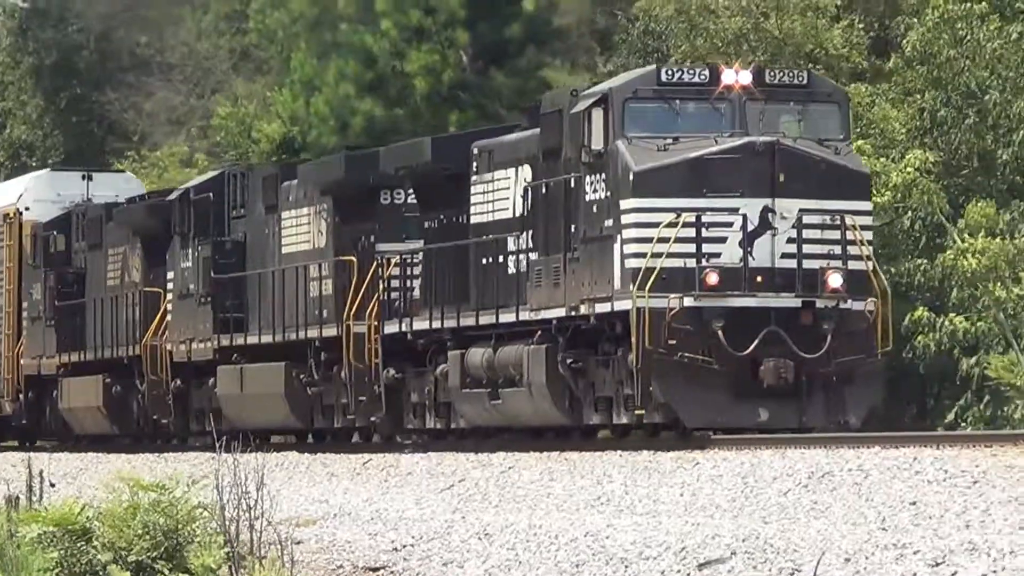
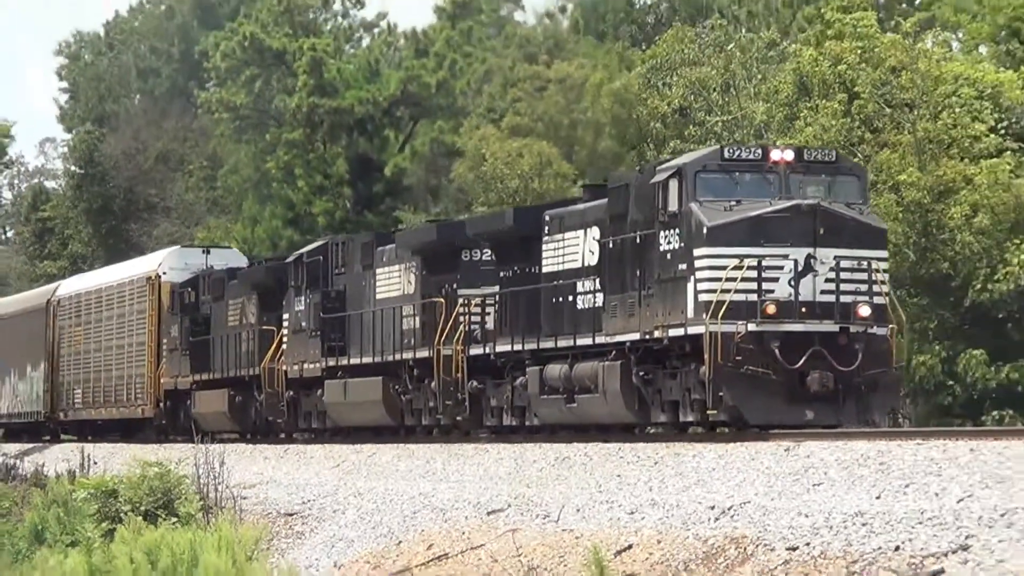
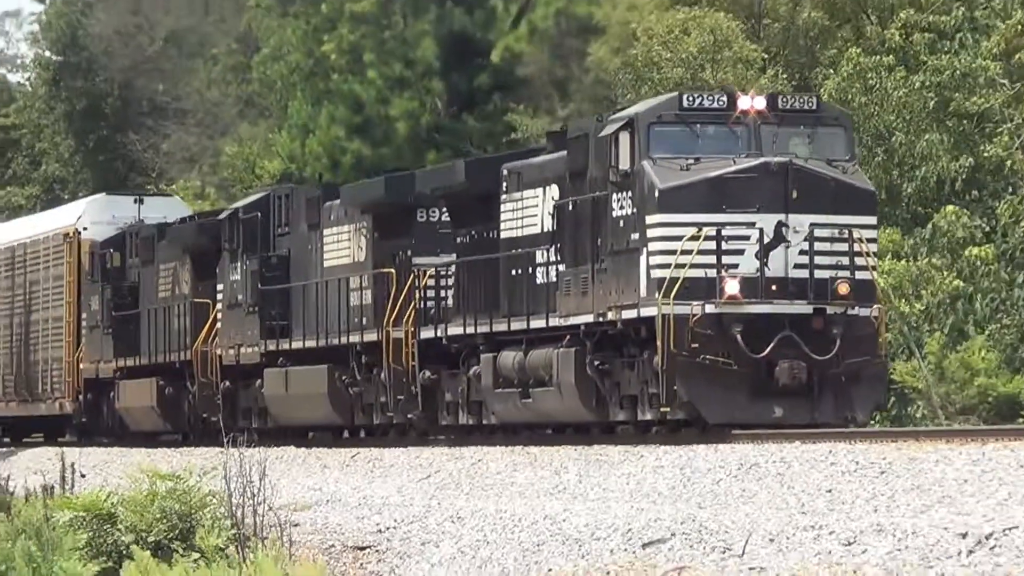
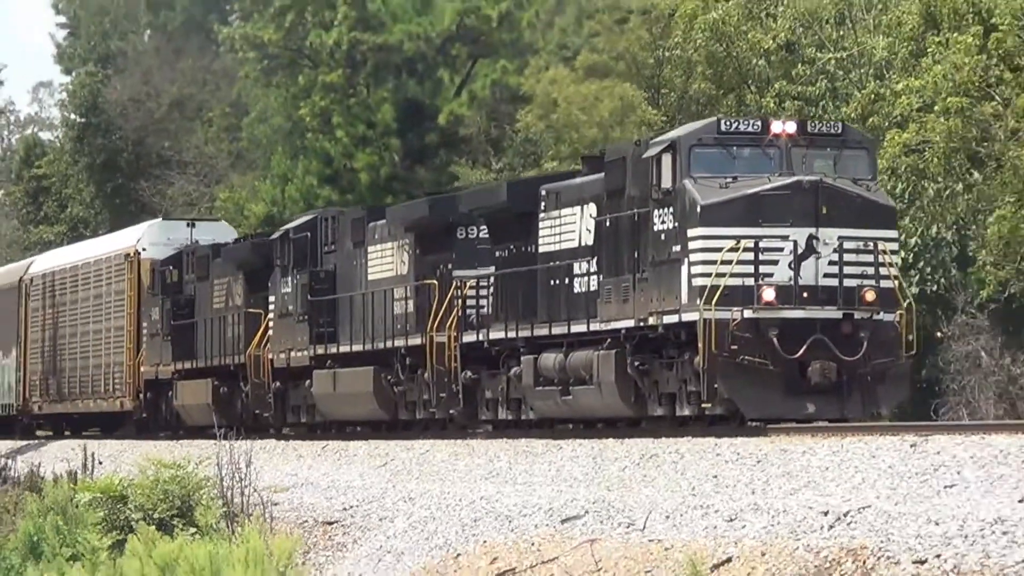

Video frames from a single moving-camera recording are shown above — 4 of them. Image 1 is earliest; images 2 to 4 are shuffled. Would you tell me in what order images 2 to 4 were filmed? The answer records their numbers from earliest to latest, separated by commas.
3, 4, 2
